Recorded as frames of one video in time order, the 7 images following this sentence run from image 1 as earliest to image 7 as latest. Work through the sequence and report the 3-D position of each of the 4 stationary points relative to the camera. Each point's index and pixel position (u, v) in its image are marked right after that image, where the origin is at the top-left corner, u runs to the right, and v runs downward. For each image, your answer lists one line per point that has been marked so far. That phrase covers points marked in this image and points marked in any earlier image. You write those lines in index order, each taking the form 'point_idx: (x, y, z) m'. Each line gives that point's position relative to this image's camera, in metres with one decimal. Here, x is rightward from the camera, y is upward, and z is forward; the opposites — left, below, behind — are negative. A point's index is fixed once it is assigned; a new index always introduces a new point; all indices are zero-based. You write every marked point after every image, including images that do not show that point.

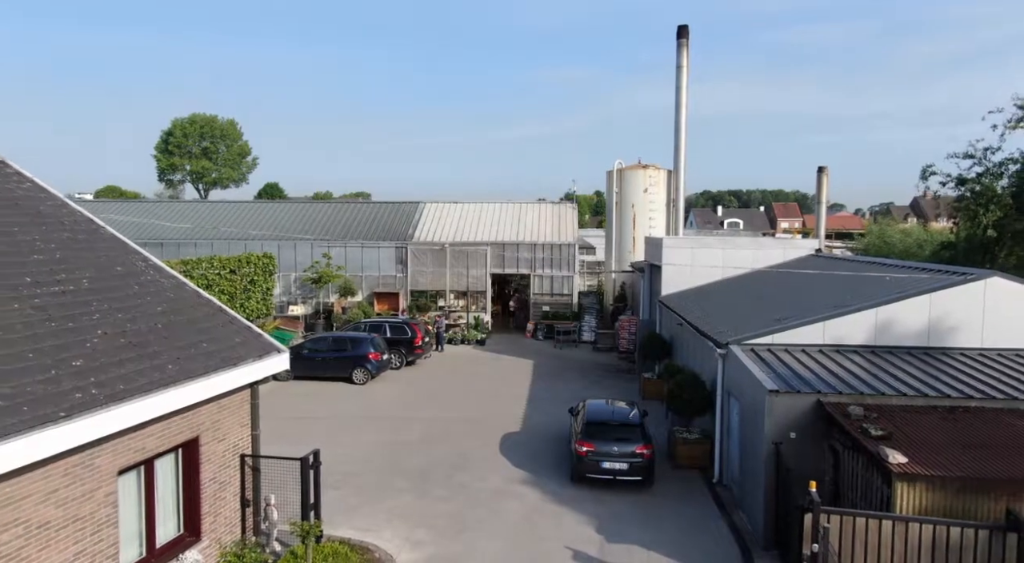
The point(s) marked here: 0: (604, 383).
0: (+2.4, -2.6, +17.8) m
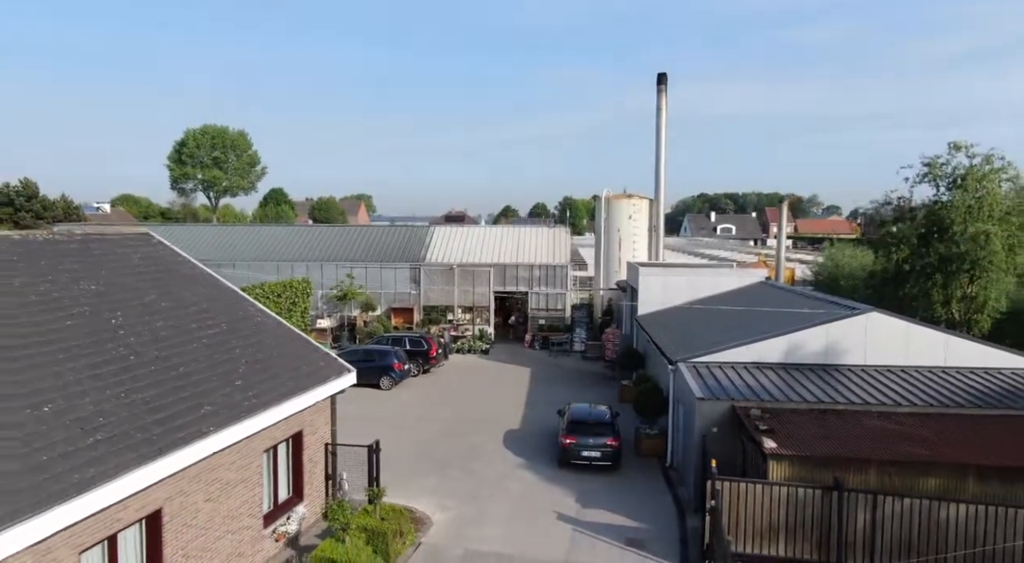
0: (+2.4, -3.3, +21.4) m
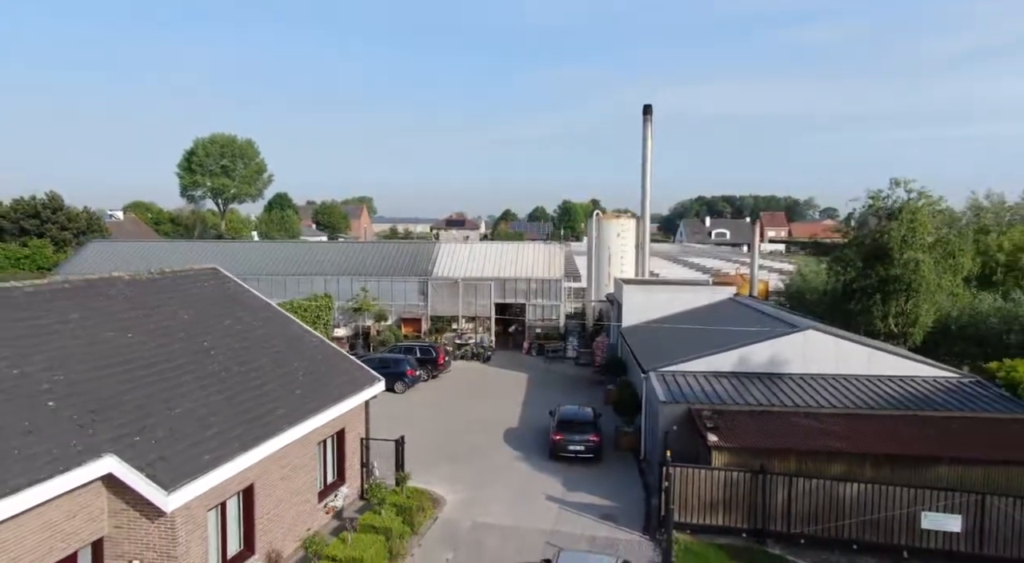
0: (+2.4, -3.8, +24.3) m
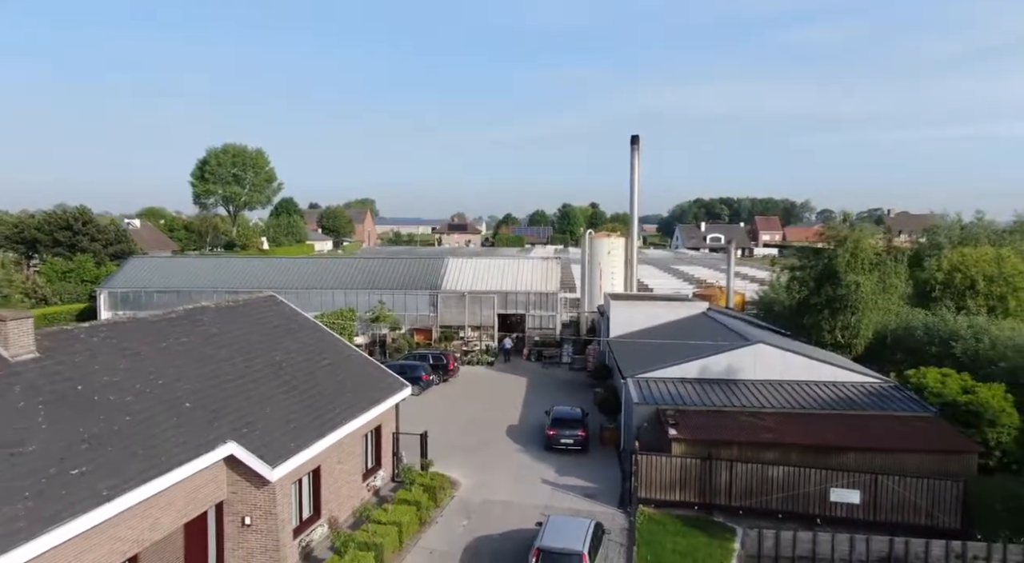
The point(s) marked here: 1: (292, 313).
0: (+2.4, -4.5, +27.9) m
1: (-6.0, -0.9, +19.0) m
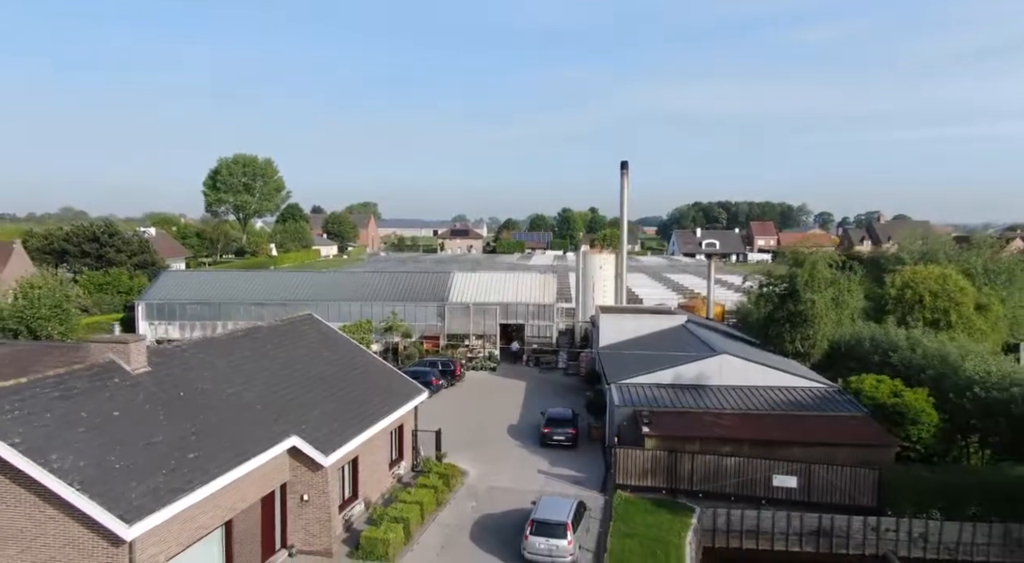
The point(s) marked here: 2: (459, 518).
0: (+2.4, -5.2, +31.4) m
1: (-6.0, -1.5, +22.5) m
2: (-1.4, -6.4, +18.9) m
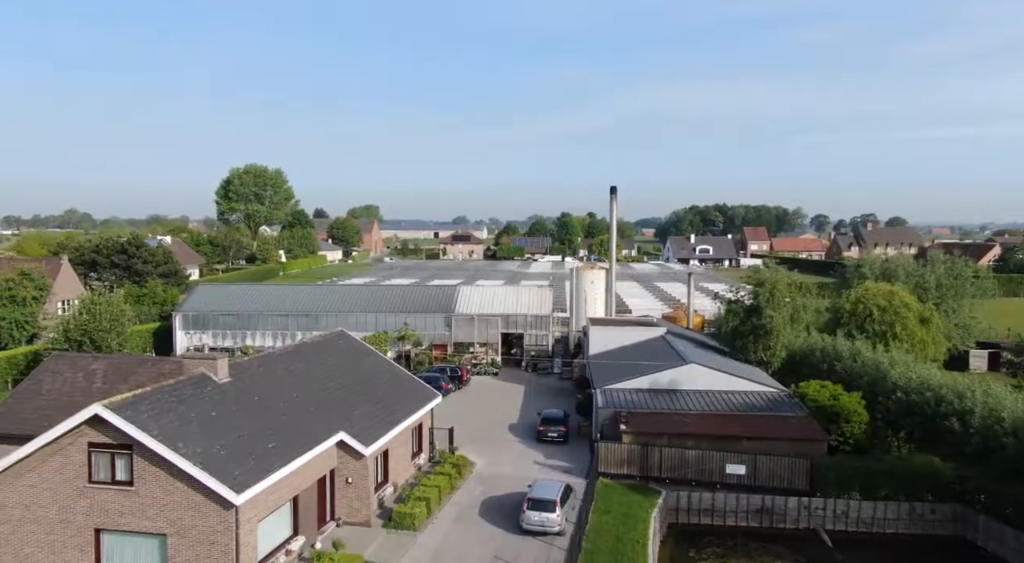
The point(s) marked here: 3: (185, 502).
0: (+2.5, -6.0, +35.7) m
1: (-6.0, -2.4, +26.8) m
2: (-1.4, -7.2, +23.2) m
3: (-7.3, -5.0, +15.6) m
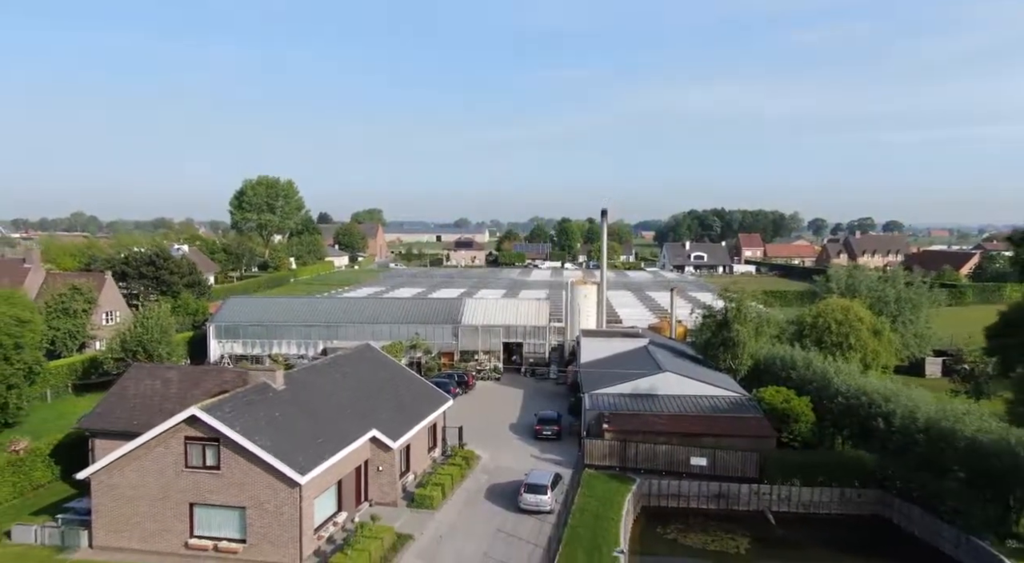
0: (+2.5, -7.0, +40.4) m
1: (-6.0, -3.3, +31.6) m
2: (-1.4, -8.2, +27.9) m
3: (-7.4, -5.9, +20.4) m
